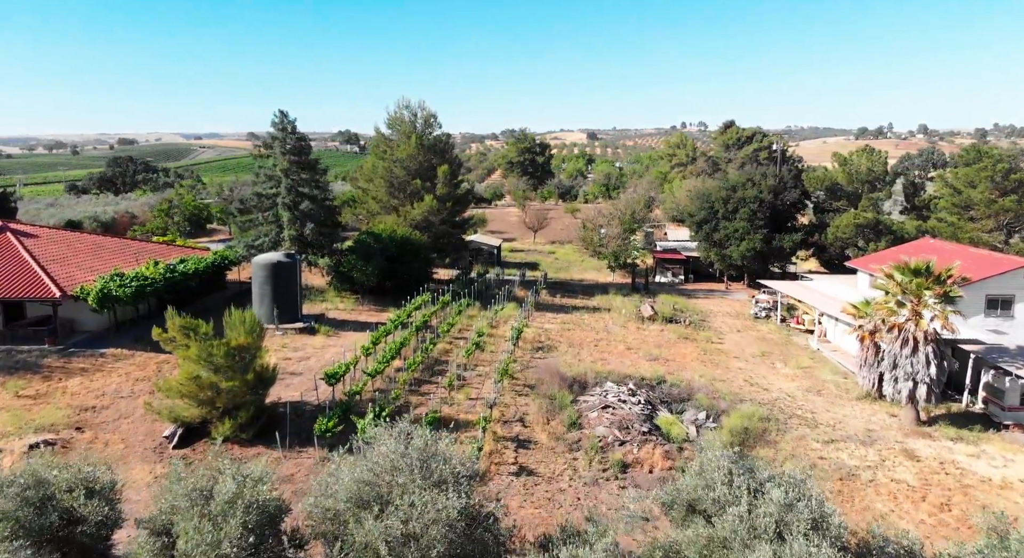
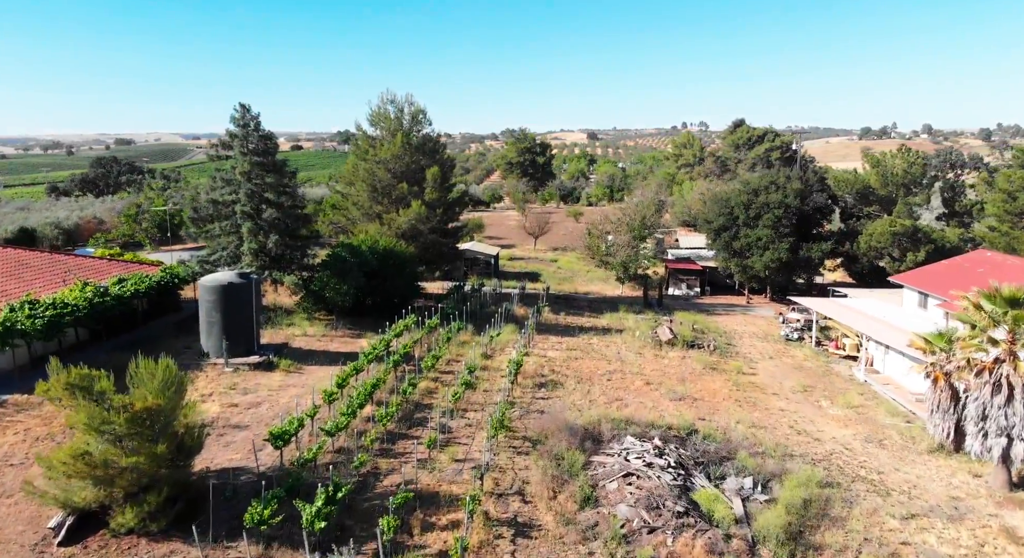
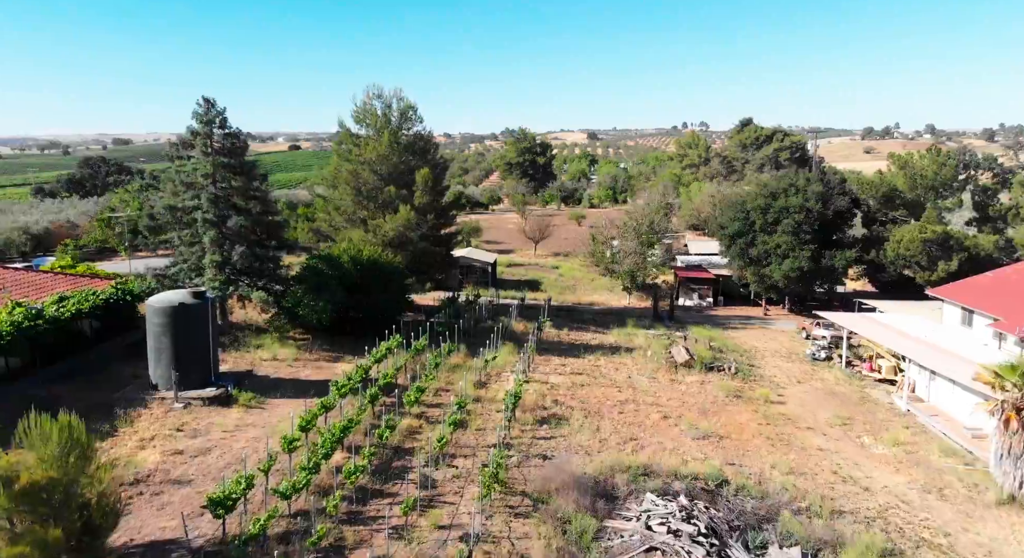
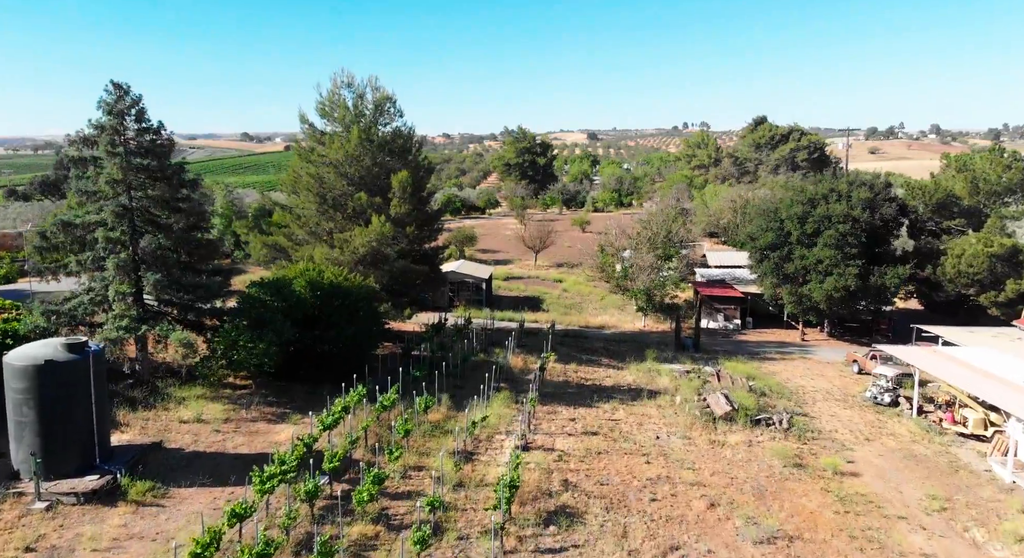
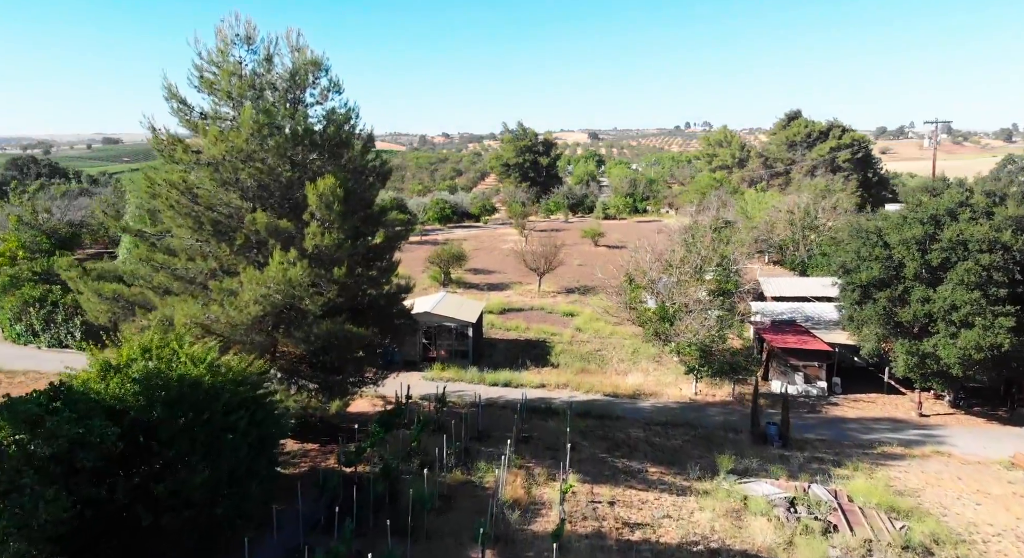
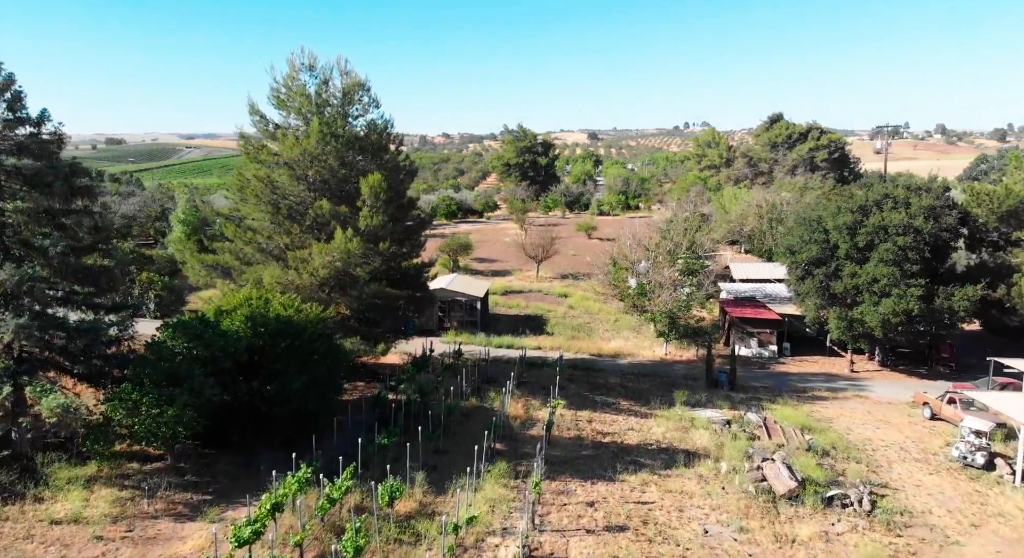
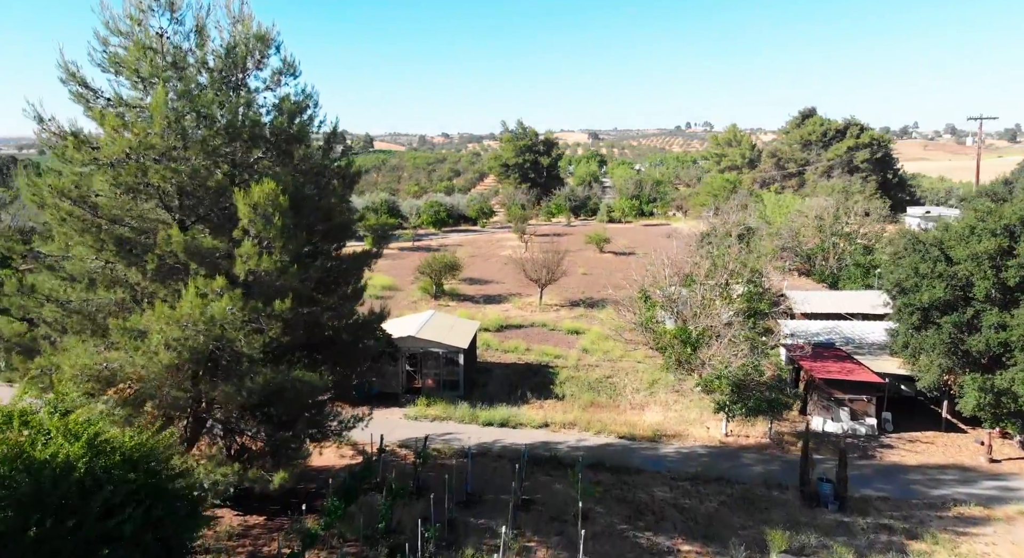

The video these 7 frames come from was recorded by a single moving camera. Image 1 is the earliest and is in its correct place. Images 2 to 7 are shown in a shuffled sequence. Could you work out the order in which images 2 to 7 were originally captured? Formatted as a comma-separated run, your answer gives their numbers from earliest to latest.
2, 3, 4, 6, 5, 7
